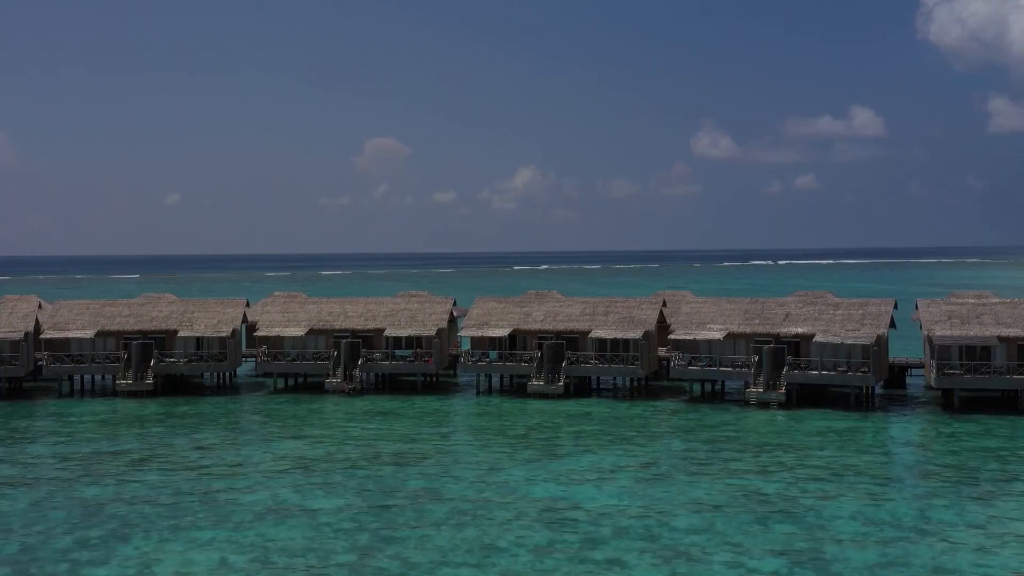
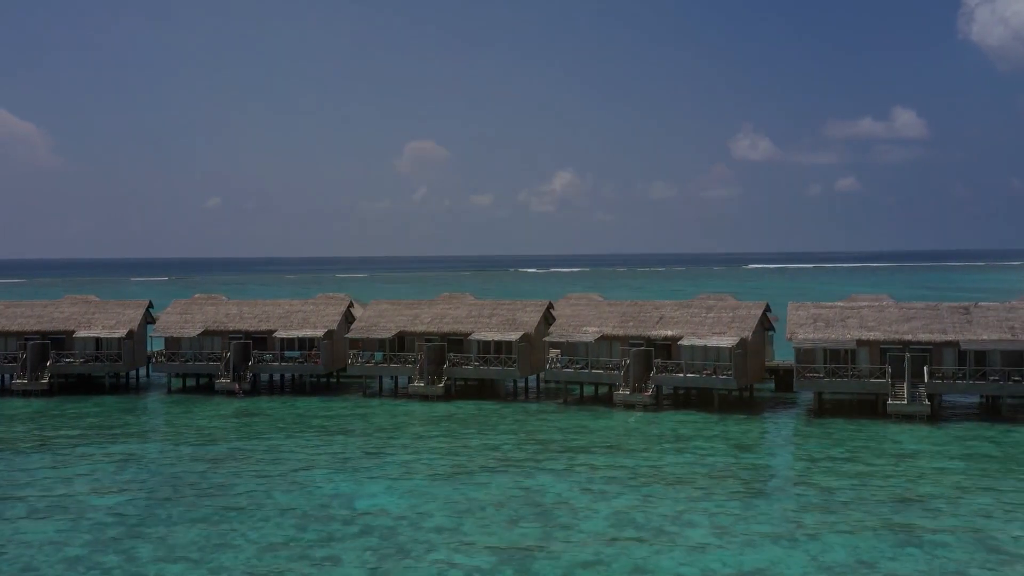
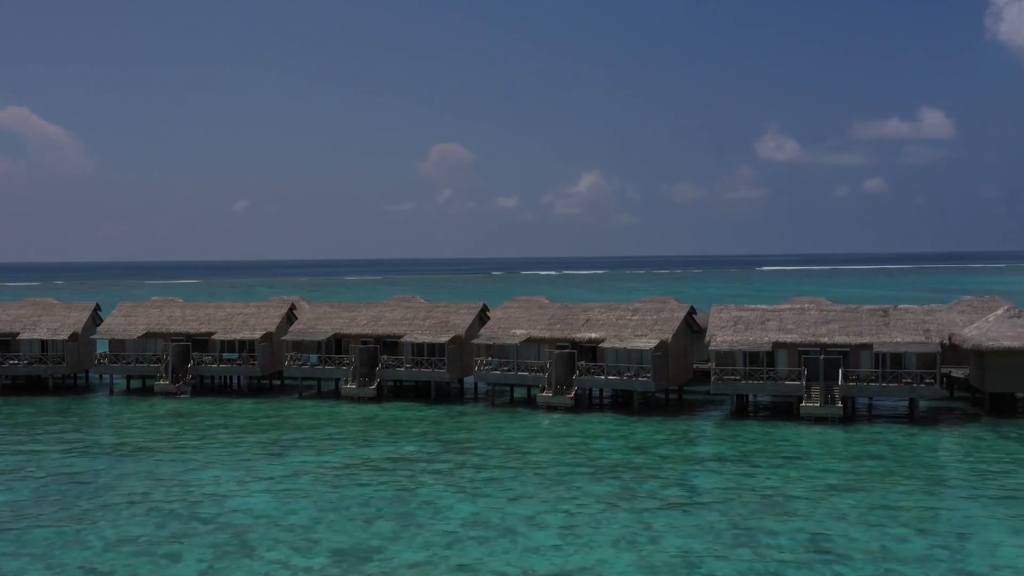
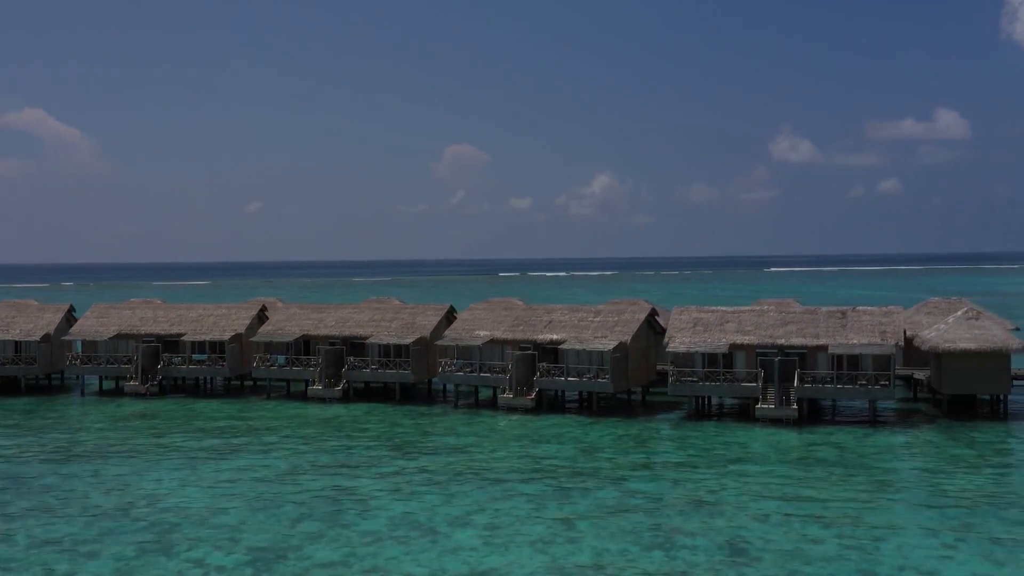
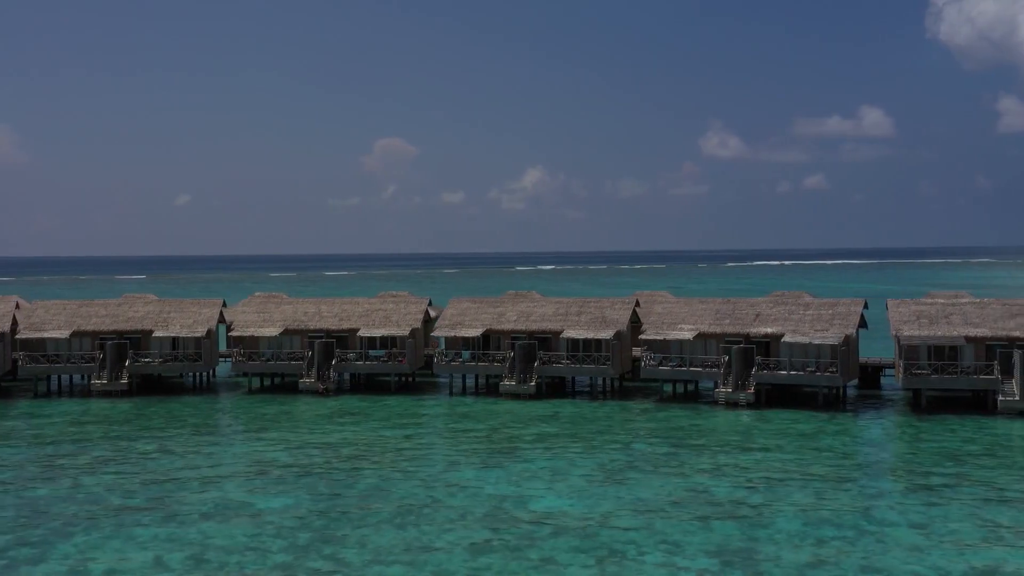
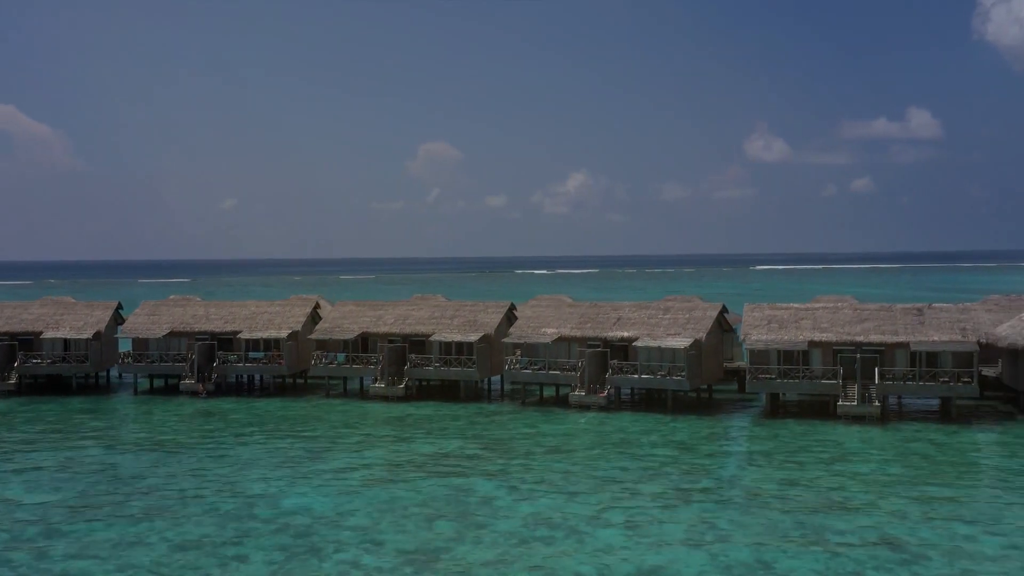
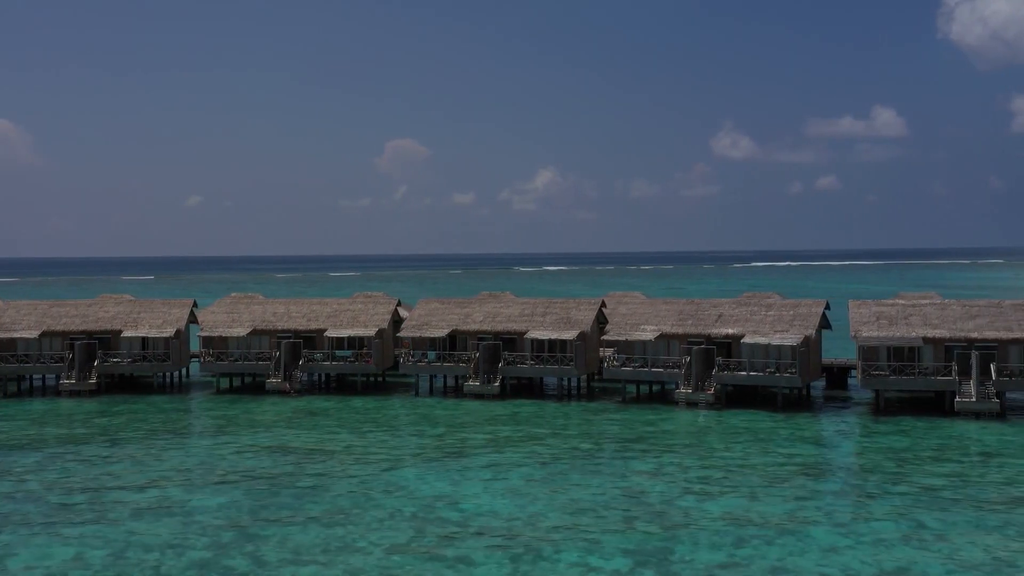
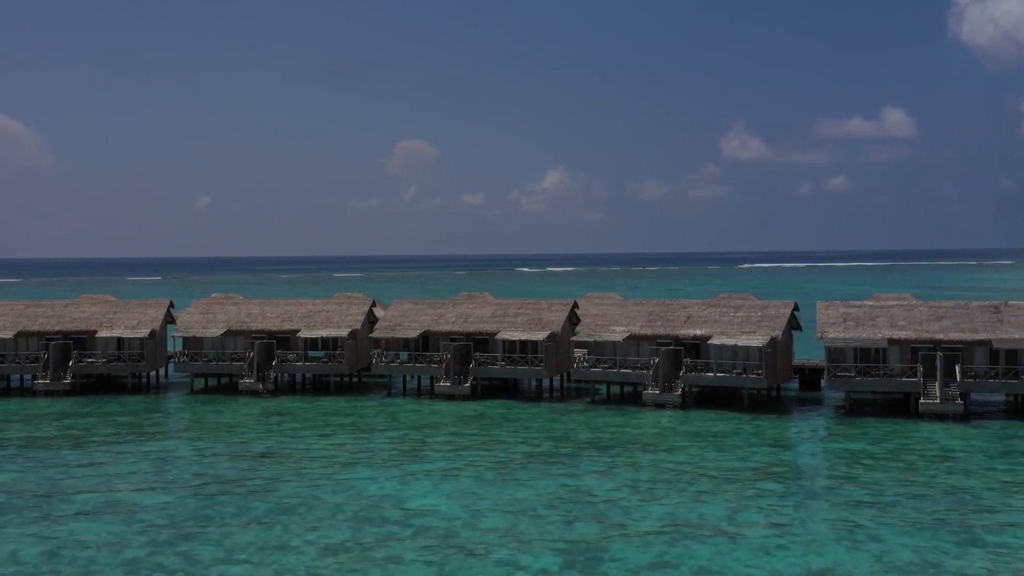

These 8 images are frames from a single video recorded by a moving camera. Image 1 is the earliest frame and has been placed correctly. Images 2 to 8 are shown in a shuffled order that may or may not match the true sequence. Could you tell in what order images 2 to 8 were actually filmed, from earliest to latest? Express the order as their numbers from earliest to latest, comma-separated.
5, 7, 8, 2, 6, 3, 4
